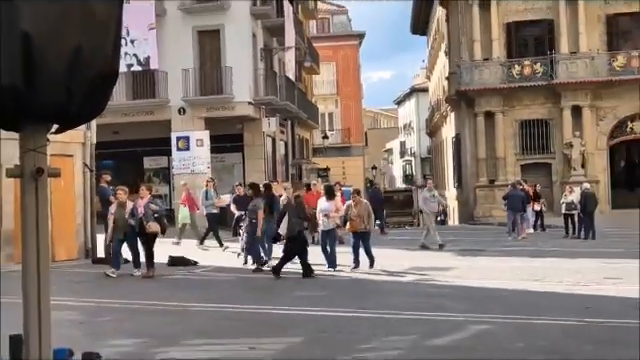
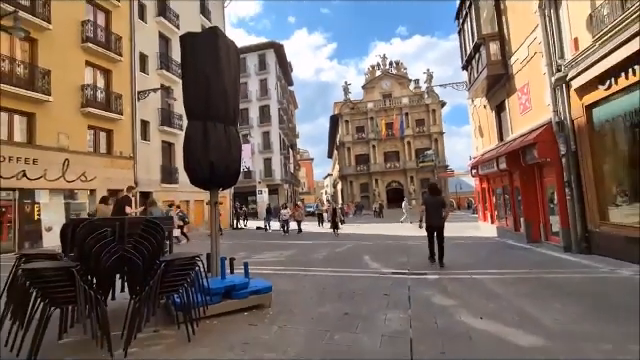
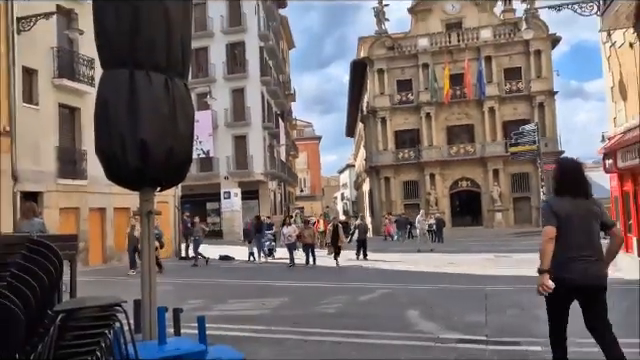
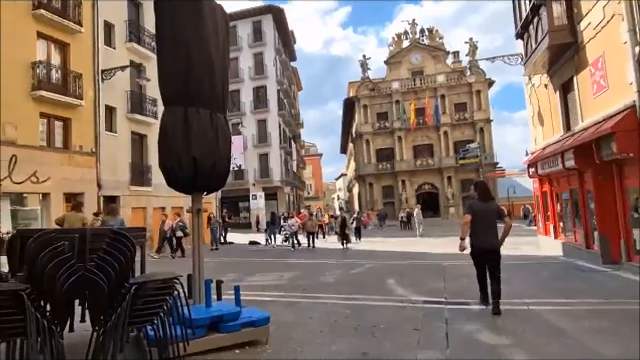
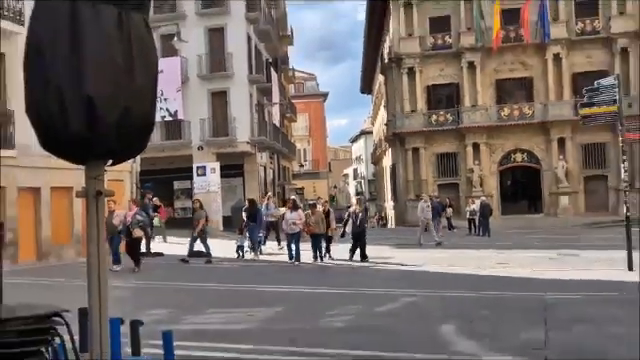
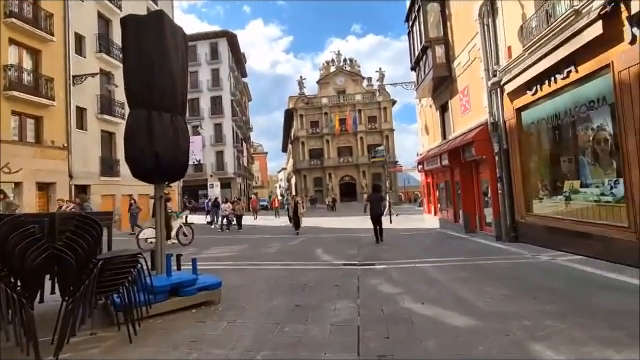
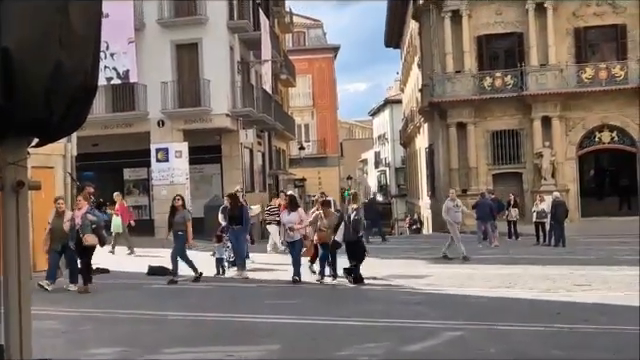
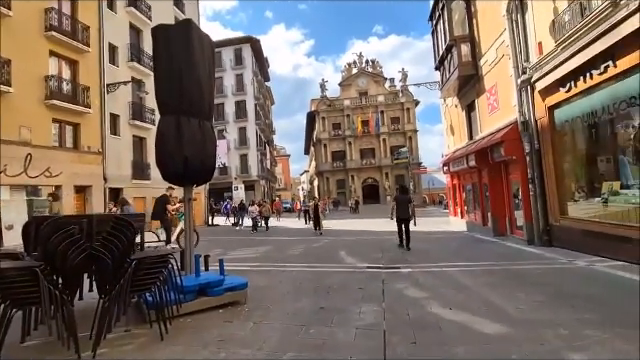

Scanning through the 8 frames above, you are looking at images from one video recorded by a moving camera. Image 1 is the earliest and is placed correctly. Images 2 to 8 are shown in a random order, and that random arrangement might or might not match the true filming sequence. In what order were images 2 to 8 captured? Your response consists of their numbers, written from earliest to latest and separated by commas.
7, 5, 3, 4, 2, 8, 6
